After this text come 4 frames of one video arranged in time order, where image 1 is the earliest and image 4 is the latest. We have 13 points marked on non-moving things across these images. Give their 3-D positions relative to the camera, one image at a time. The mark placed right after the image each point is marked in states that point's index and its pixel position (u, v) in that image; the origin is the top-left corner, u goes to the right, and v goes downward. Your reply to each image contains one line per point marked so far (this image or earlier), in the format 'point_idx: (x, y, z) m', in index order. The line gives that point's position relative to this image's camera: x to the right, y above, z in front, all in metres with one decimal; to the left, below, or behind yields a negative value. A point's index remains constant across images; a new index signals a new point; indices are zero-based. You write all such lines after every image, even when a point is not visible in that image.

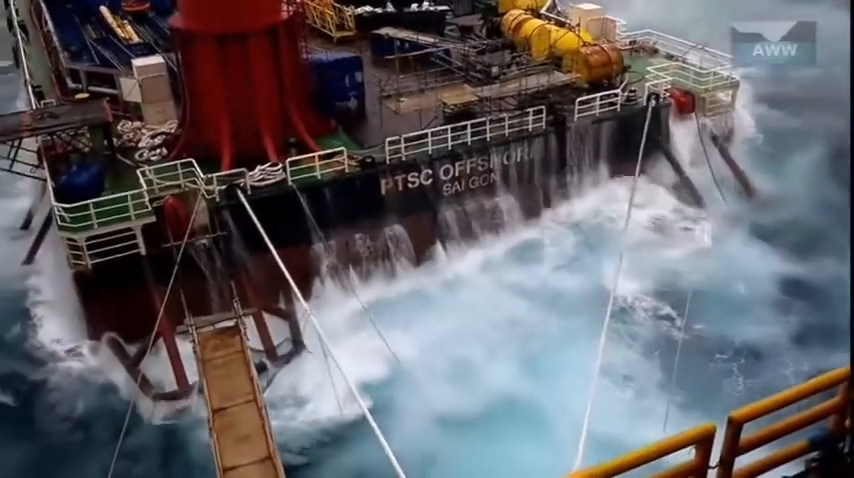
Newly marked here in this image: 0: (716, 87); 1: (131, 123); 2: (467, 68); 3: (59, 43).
0: (+6.3, +3.3, +19.8) m
1: (-6.0, +2.3, +18.4) m
2: (+0.8, +3.5, +19.0) m
3: (-8.0, +4.2, +19.7) m
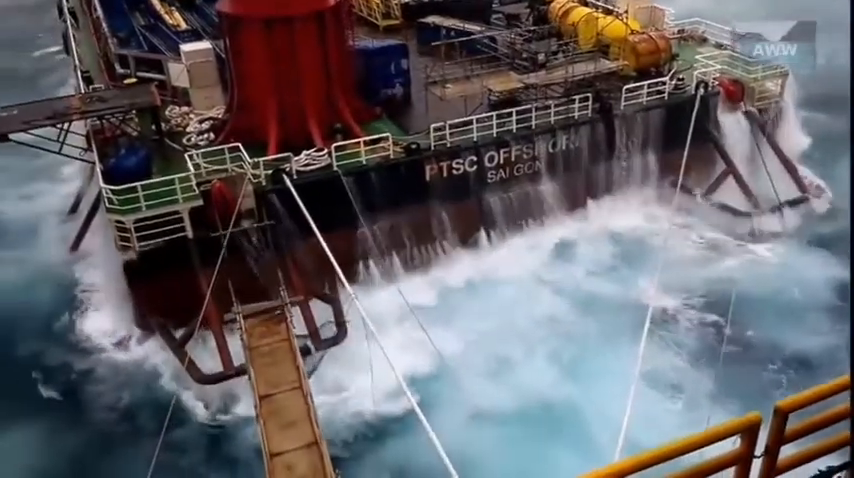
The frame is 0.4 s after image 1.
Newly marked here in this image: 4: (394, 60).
0: (+7.3, +3.4, +19.5) m
1: (-5.1, +2.7, +18.5) m
2: (+1.8, +3.8, +18.8) m
3: (-7.1, +4.6, +19.9) m
4: (-0.7, +3.7, +18.6) m
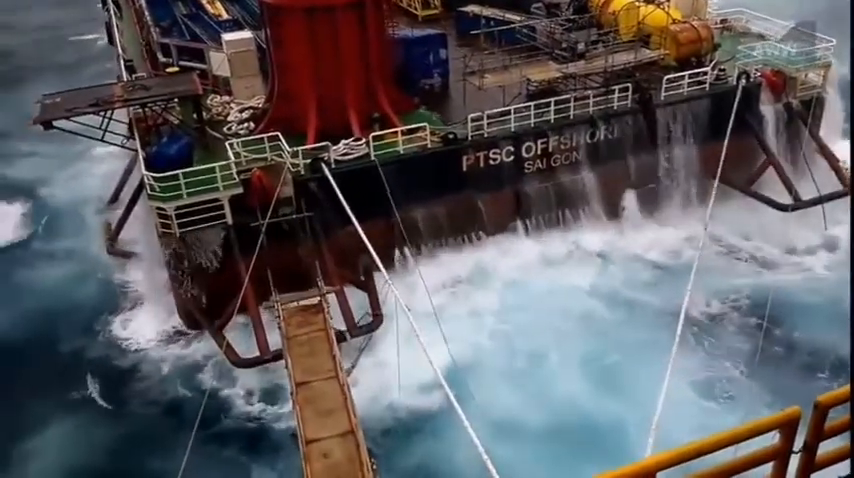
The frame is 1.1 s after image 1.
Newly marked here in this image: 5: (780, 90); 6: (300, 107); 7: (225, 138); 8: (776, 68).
0: (+8.1, +3.6, +19.2) m
1: (-4.3, +2.9, +18.7) m
2: (+2.6, +3.9, +18.8) m
3: (-6.2, +4.9, +20.2) m
4: (+0.1, +3.9, +18.6) m
5: (+7.5, +3.1, +19.1) m
6: (-2.5, +2.6, +17.7) m
7: (-4.0, +2.0, +17.8) m
8: (+7.5, +3.6, +19.3) m
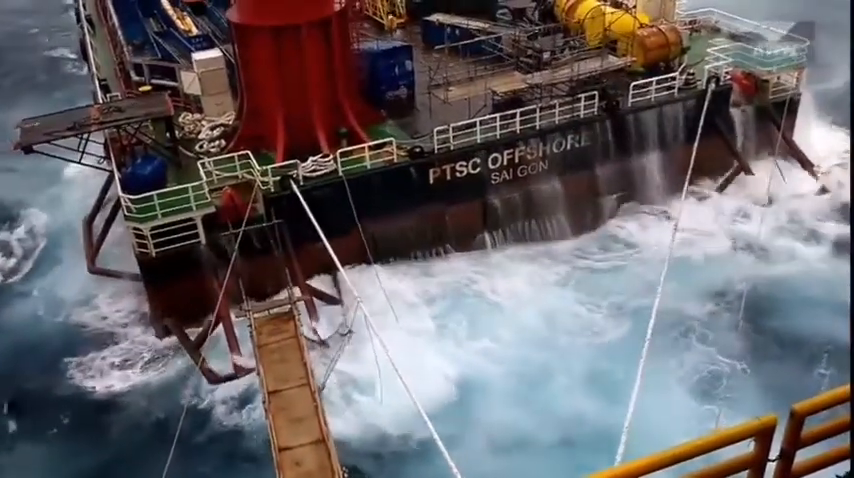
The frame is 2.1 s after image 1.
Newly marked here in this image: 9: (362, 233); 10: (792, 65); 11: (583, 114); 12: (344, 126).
0: (+7.5, +3.6, +19.1) m
1: (-4.9, +2.6, +19.0) m
2: (+1.9, +3.8, +18.8) m
3: (-6.8, +4.6, +20.5) m
4: (-0.5, +3.7, +18.7) m
5: (+6.8, +3.1, +19.0) m
6: (-3.1, +2.3, +18.0) m
7: (-4.6, +1.6, +18.1) m
8: (+6.8, +3.6, +19.3) m
9: (-1.3, +0.1, +17.9) m
10: (+7.7, +3.7, +19.1) m
11: (+3.1, +2.5, +18.2) m
12: (-1.7, +2.3, +18.3) m
